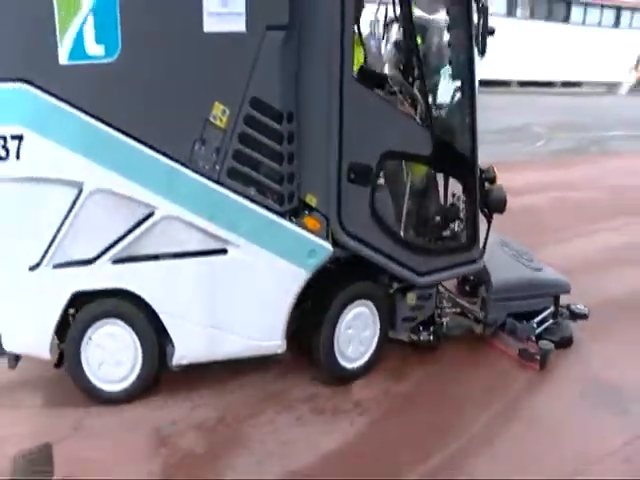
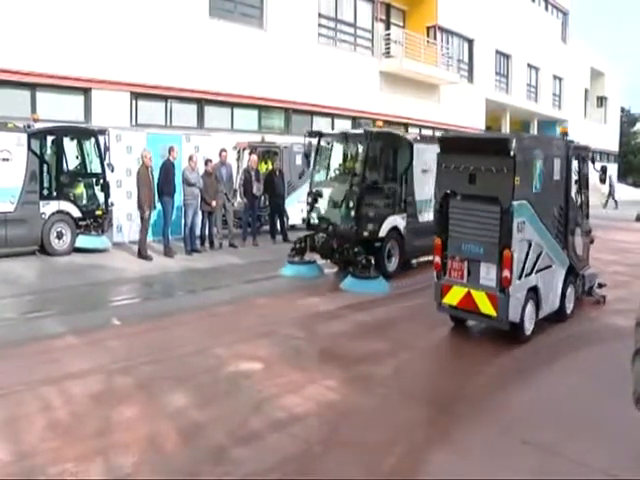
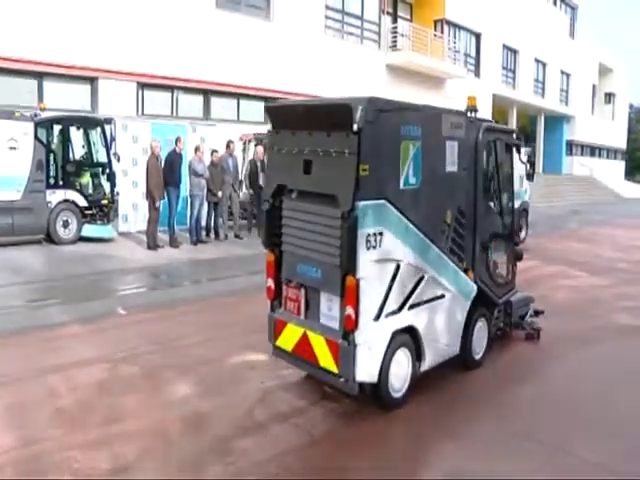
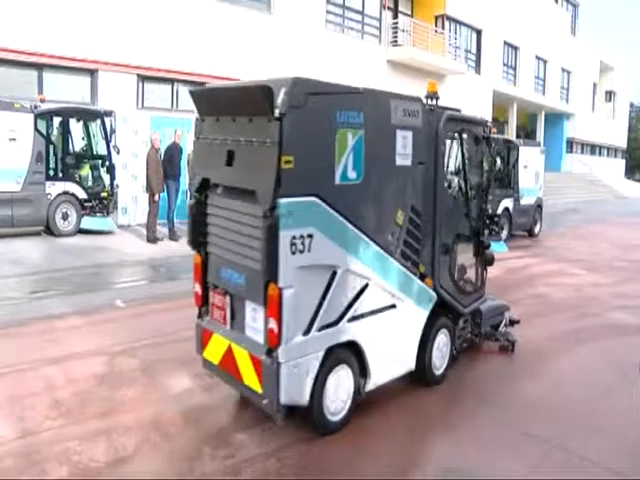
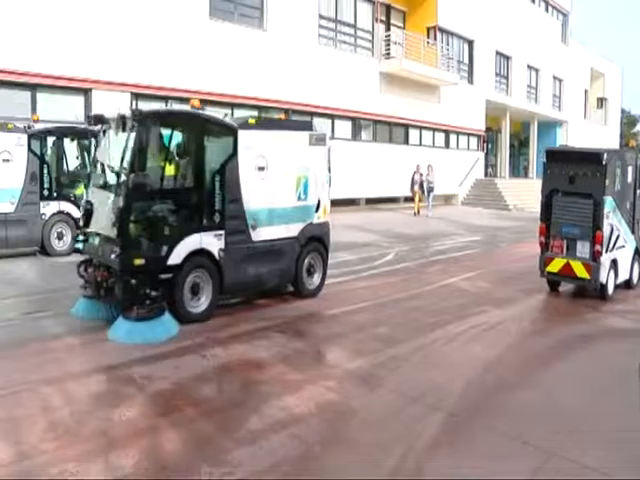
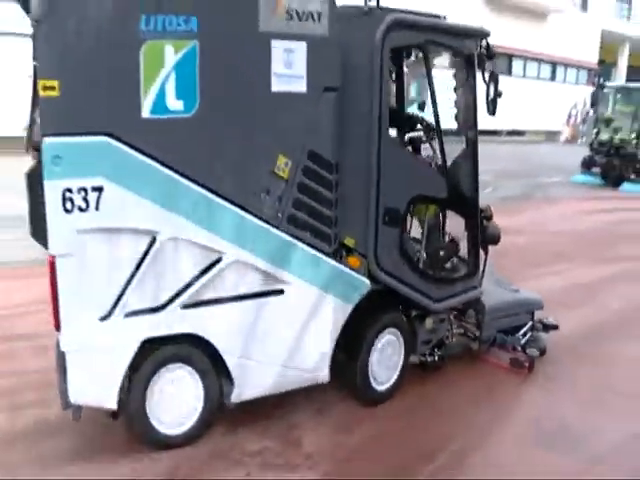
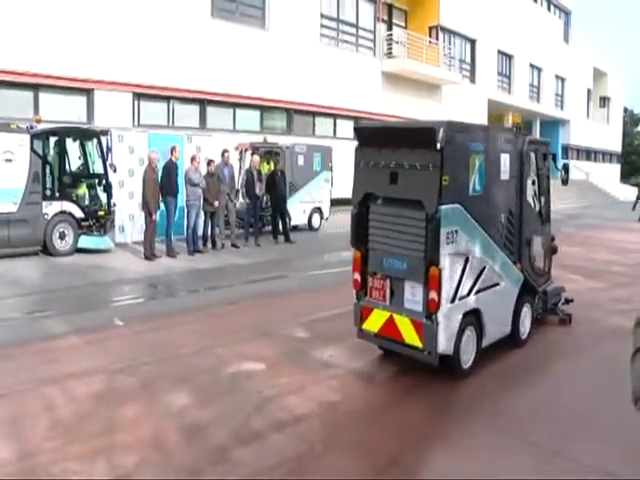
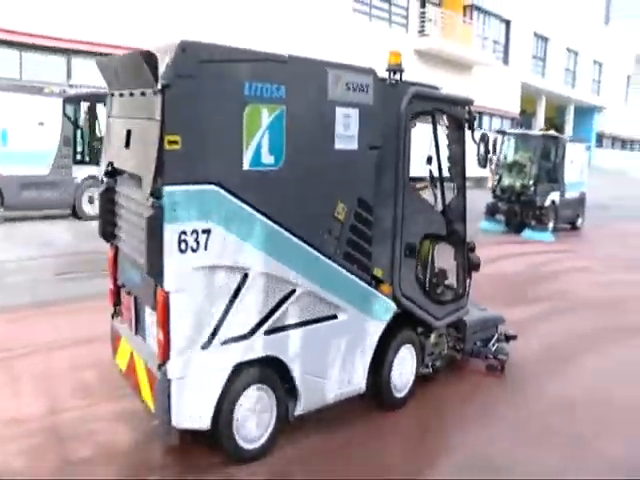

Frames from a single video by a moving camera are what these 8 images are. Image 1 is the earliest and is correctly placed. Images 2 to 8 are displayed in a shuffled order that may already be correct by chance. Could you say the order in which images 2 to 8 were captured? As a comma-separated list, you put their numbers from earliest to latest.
6, 8, 4, 3, 7, 2, 5
